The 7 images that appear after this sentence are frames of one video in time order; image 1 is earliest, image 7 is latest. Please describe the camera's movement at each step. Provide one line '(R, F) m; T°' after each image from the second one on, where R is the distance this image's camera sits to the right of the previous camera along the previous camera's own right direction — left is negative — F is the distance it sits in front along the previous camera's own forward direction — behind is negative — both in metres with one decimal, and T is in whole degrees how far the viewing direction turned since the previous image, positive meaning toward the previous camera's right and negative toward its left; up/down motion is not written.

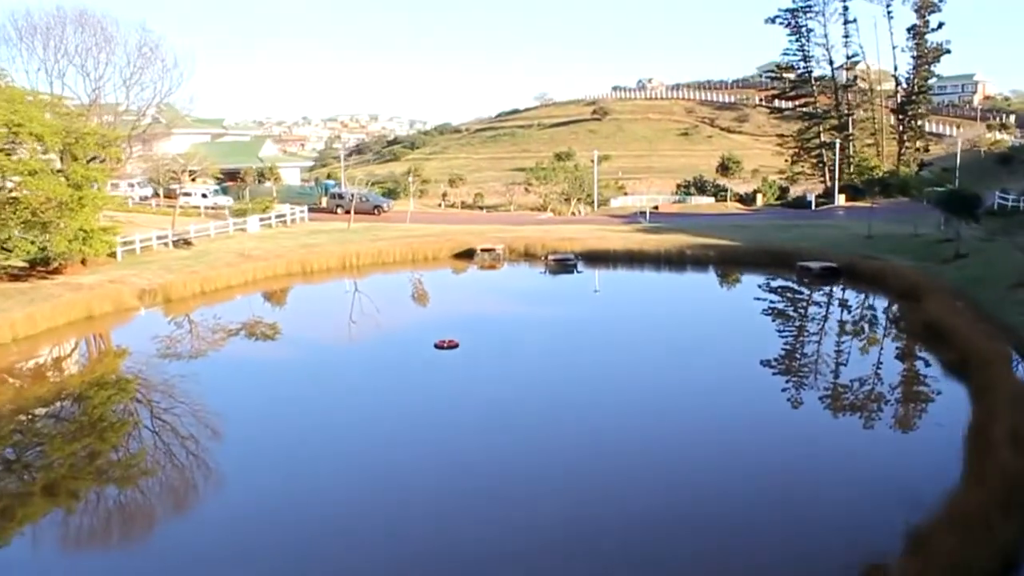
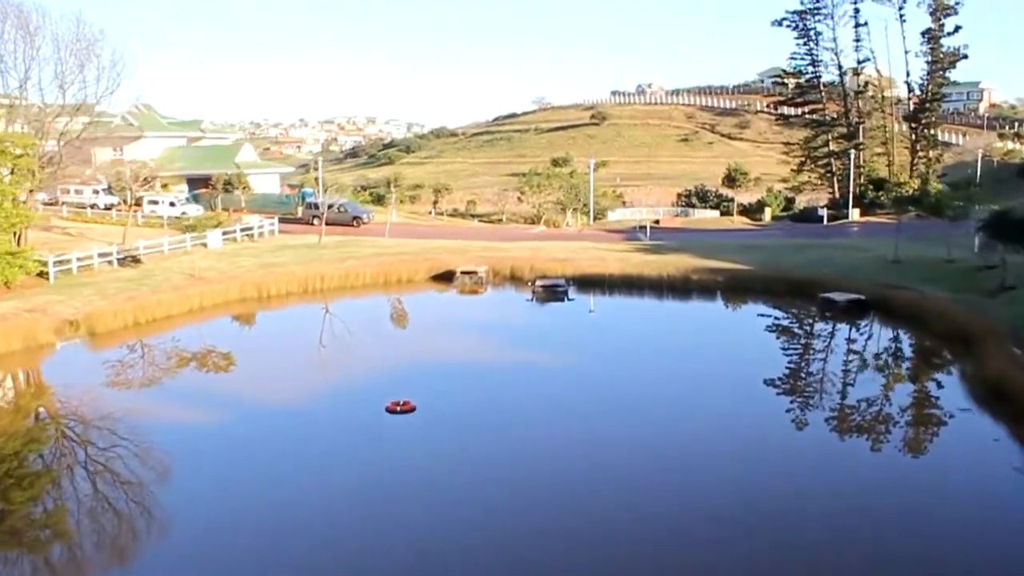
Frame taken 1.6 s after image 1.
(+0.4, +3.4) m; 0°
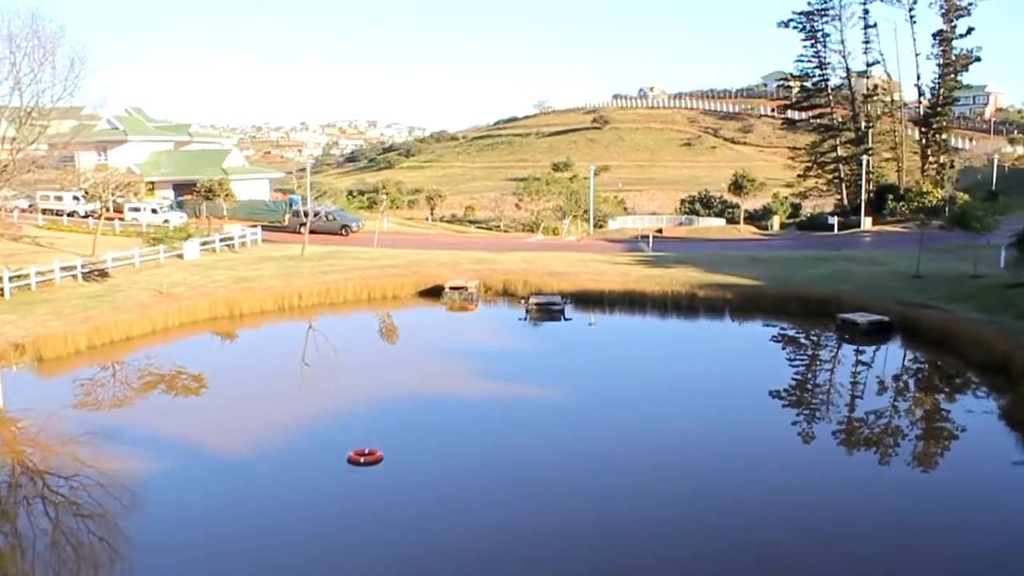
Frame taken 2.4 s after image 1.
(+0.3, +2.0) m; 0°
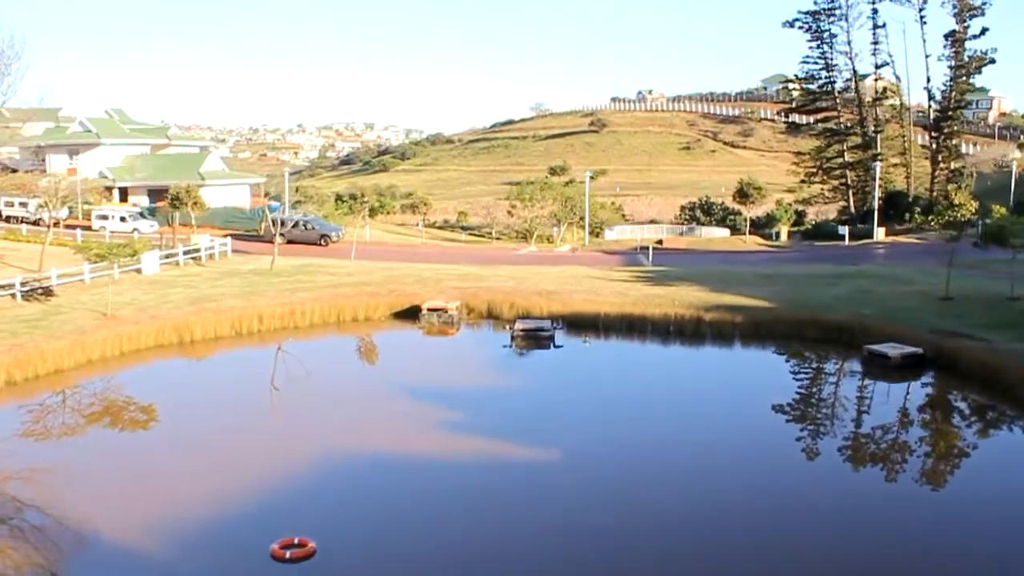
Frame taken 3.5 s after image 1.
(+0.3, +2.6) m; 0°
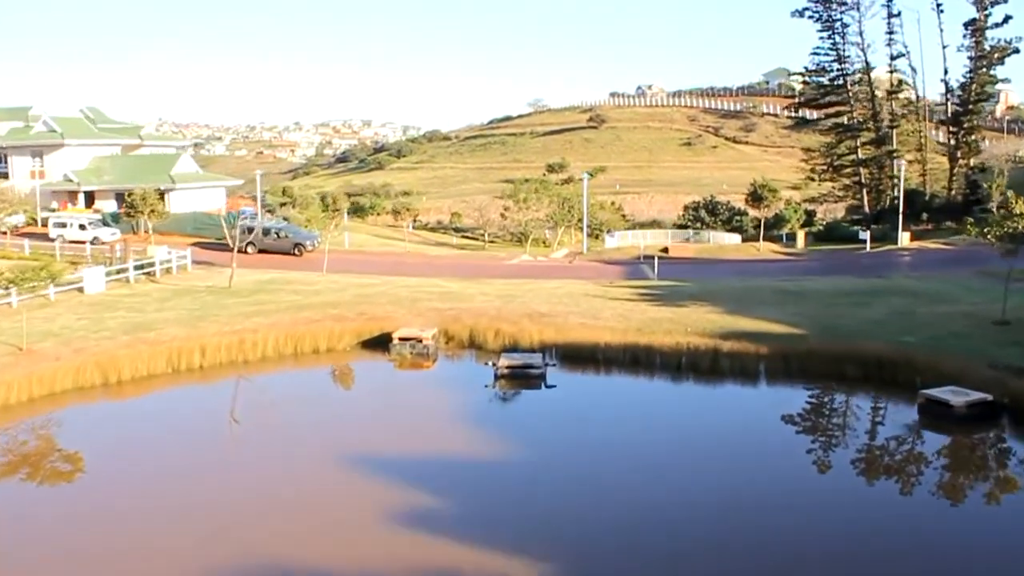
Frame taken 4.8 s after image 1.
(+0.3, +3.3) m; 0°
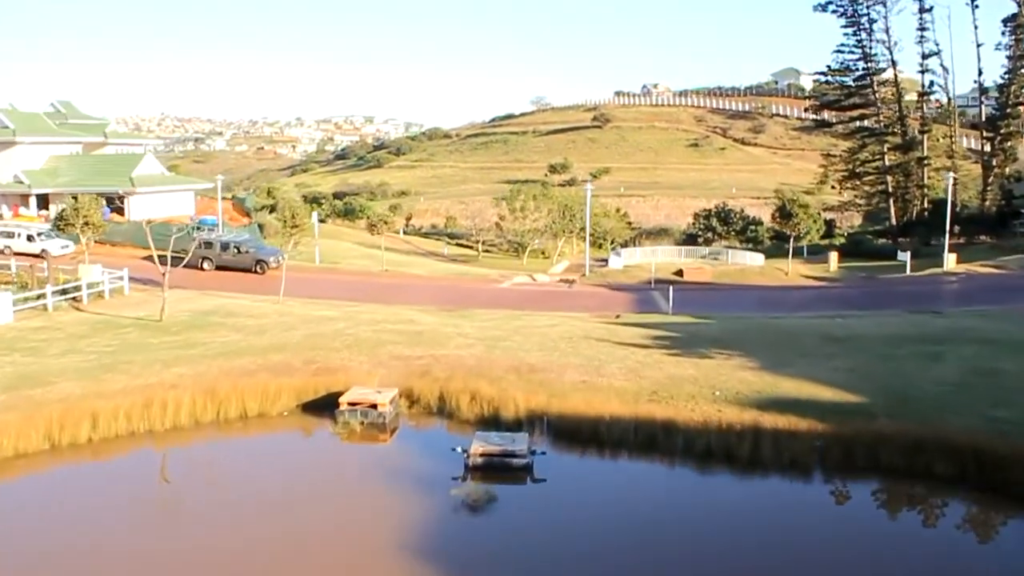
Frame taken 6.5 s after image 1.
(+0.4, +4.4) m; 0°
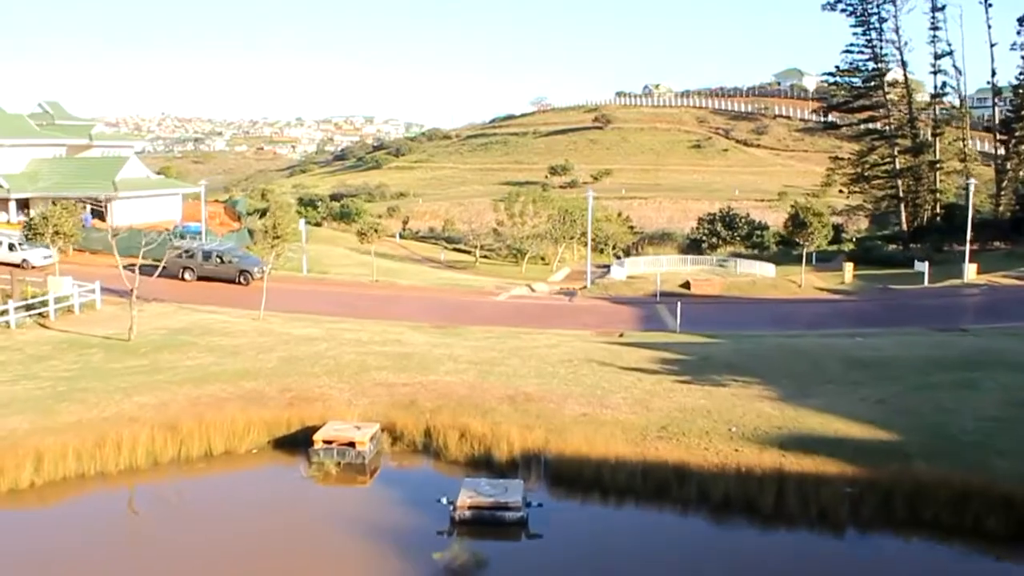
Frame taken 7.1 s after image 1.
(+0.1, +1.6) m; 0°
